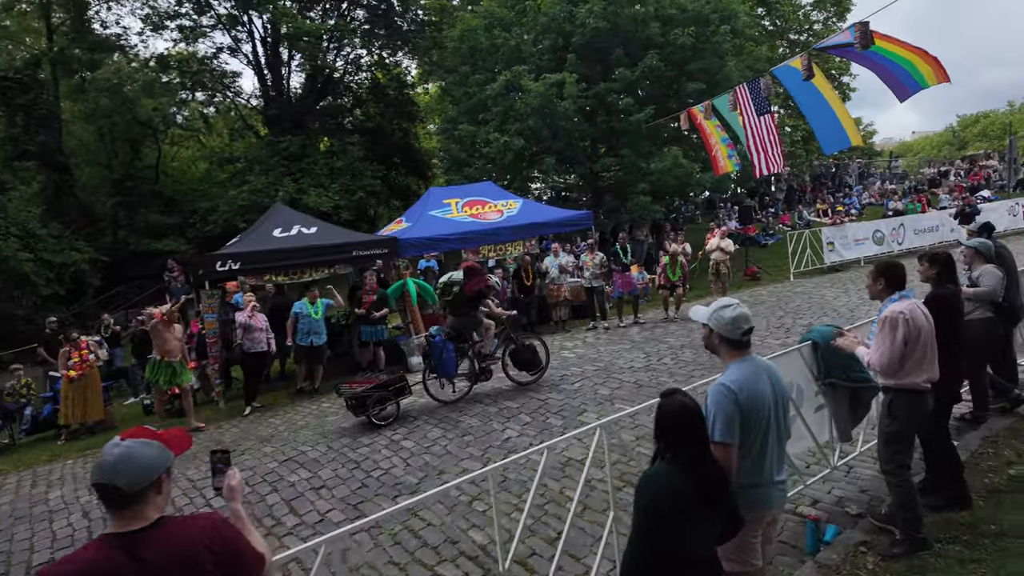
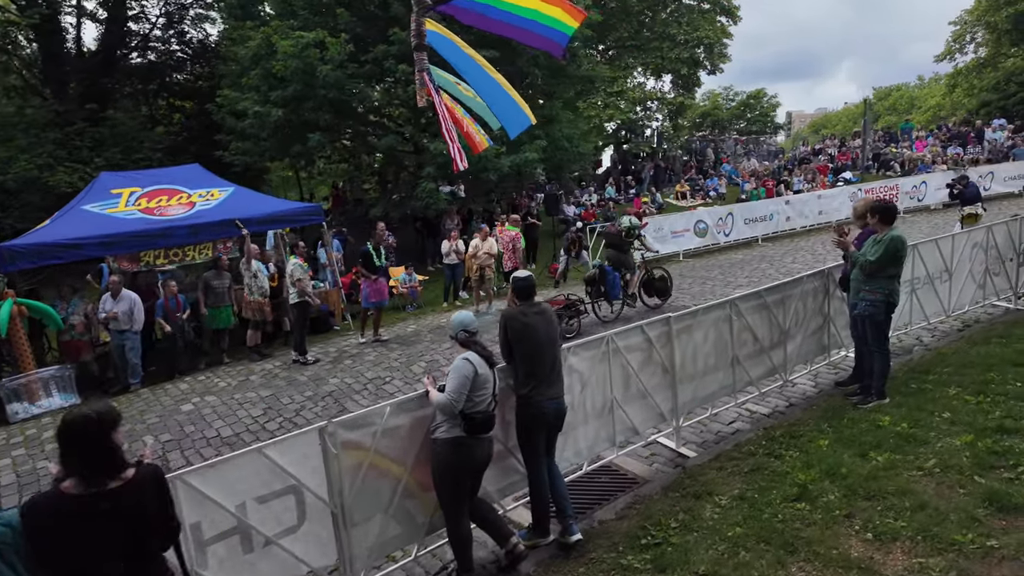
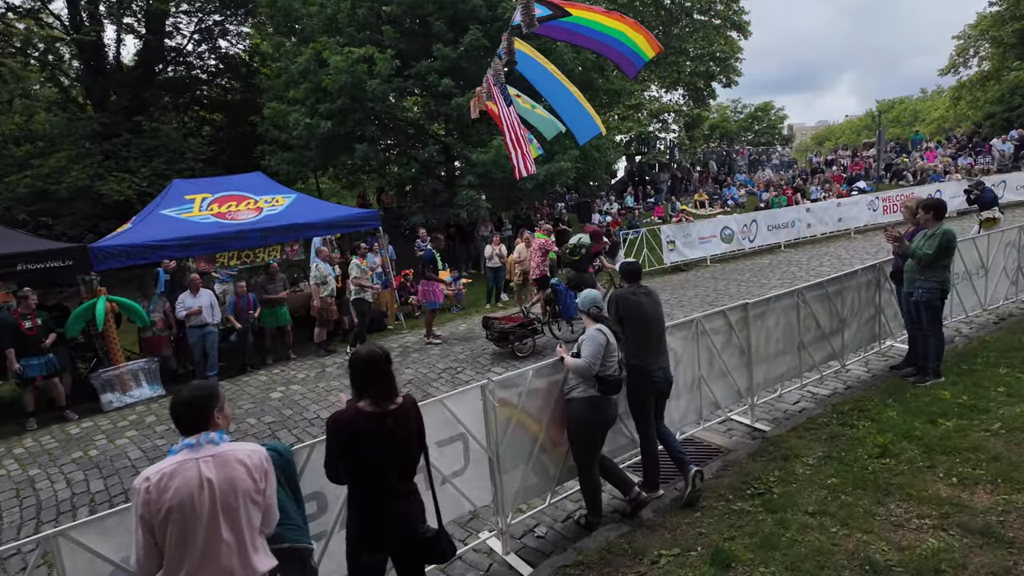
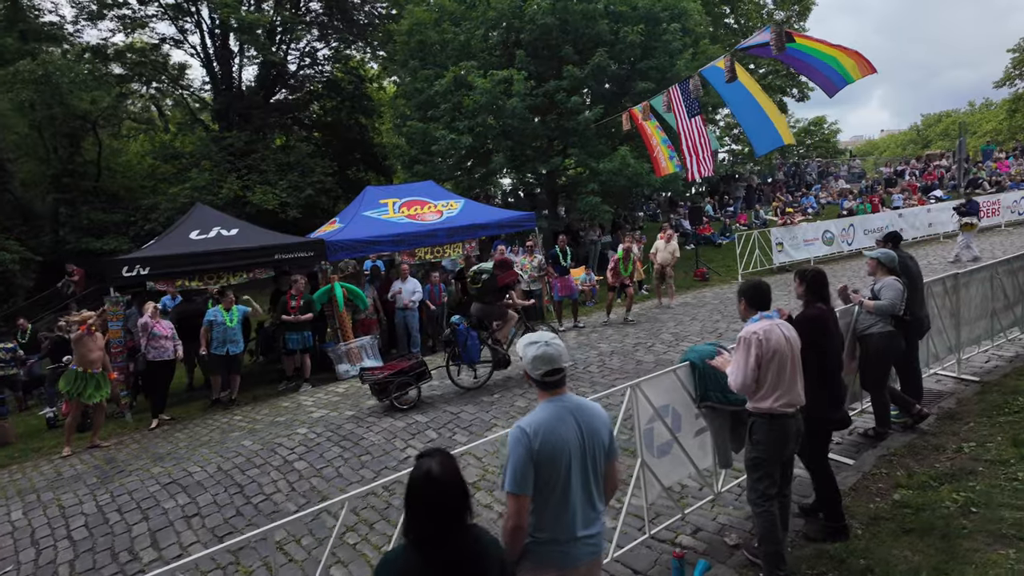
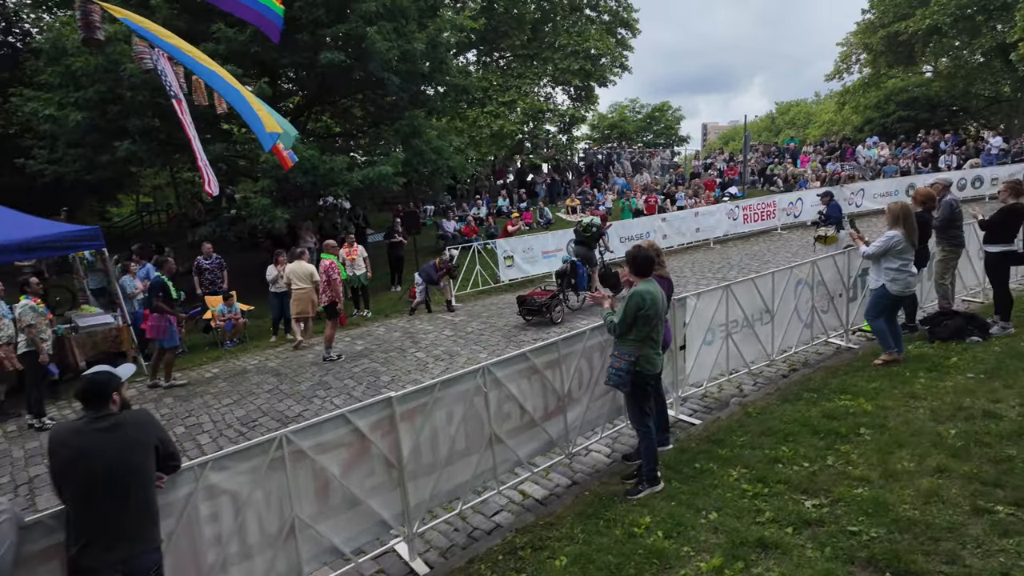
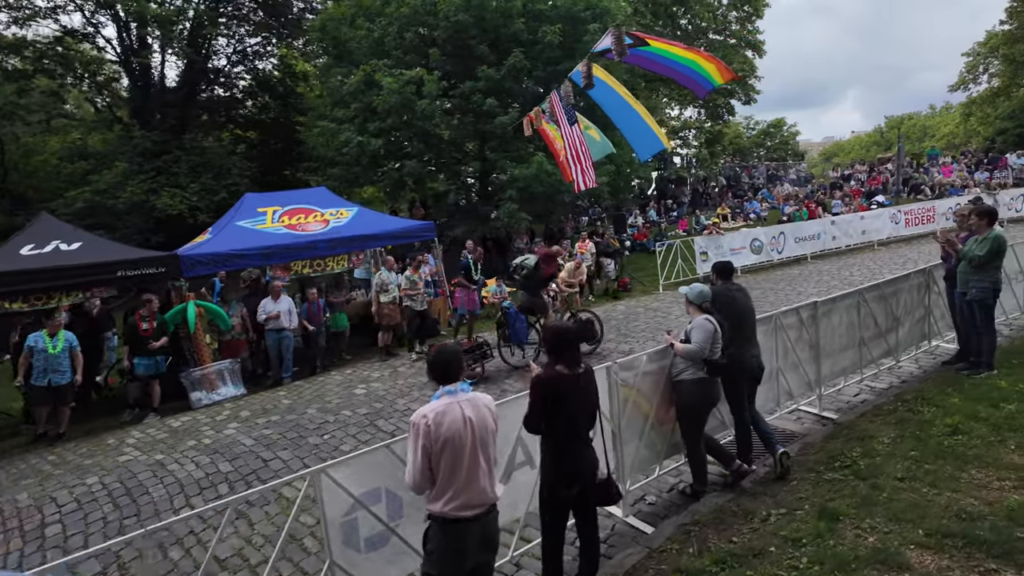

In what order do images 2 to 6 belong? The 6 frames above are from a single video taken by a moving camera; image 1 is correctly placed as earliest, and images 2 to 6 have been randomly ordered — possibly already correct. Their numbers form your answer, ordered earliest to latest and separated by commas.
4, 6, 3, 2, 5
